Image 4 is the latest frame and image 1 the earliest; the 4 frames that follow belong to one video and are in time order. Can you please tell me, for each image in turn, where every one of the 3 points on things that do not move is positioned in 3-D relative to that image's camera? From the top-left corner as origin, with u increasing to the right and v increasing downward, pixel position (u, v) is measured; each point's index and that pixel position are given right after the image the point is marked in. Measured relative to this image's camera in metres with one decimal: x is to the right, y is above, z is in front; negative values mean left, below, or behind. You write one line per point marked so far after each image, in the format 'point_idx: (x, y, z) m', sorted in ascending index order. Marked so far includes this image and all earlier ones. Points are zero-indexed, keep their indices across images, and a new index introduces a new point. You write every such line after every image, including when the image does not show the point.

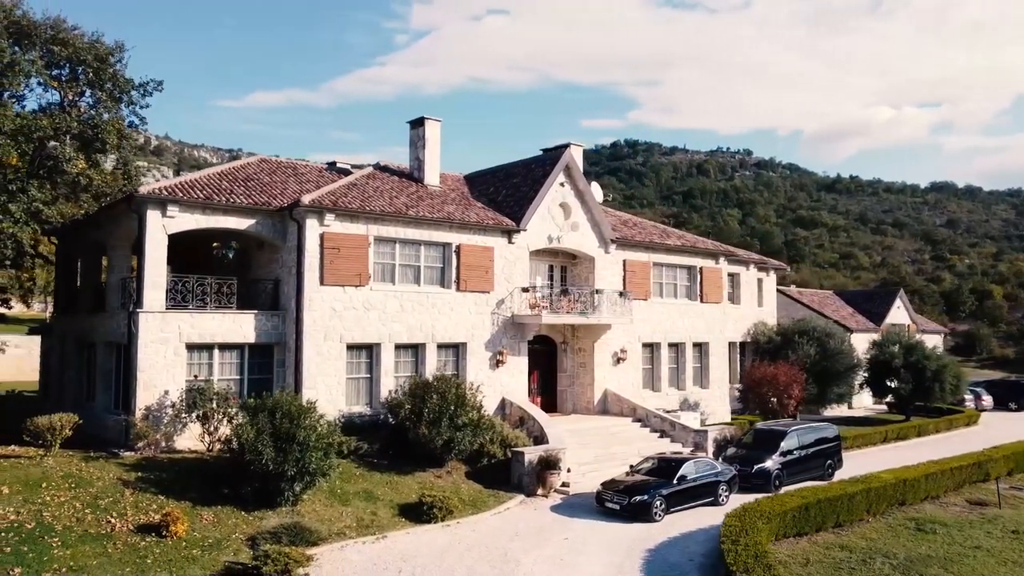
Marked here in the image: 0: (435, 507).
0: (-1.9, -5.3, +18.1) m
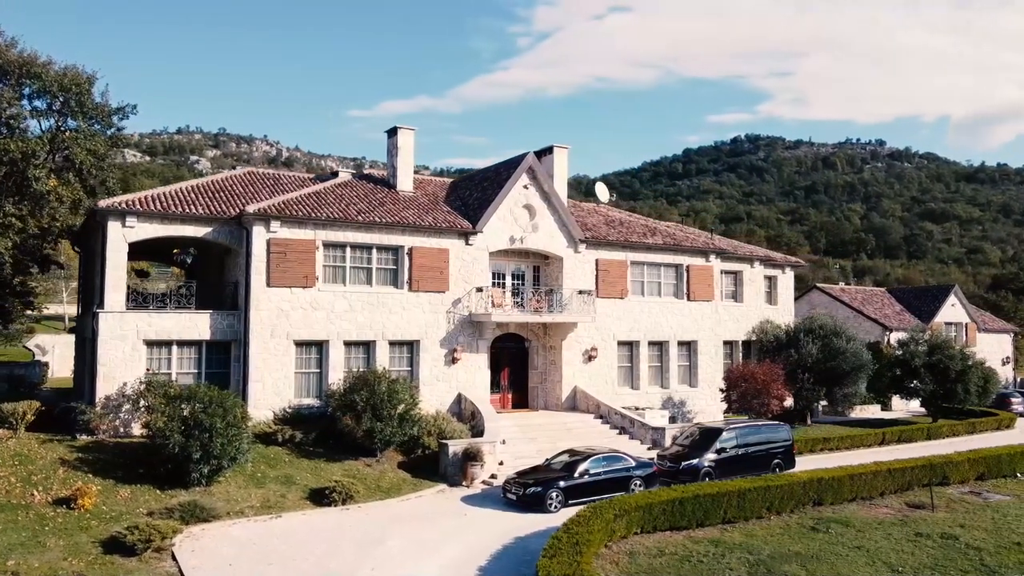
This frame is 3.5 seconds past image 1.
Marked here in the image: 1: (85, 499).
0: (-4.6, -5.3, +19.4) m
1: (-9.8, -4.8, +17.0) m
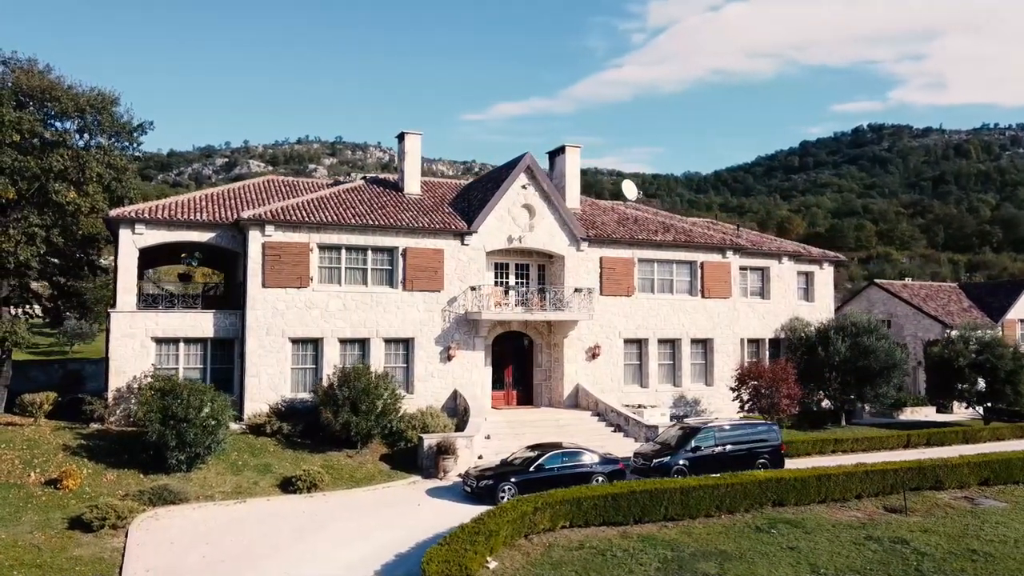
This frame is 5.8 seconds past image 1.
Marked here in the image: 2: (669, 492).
0: (-5.8, -5.3, +20.6) m
1: (-11.2, -4.9, +18.9) m
2: (+3.8, -4.9, +18.1) m
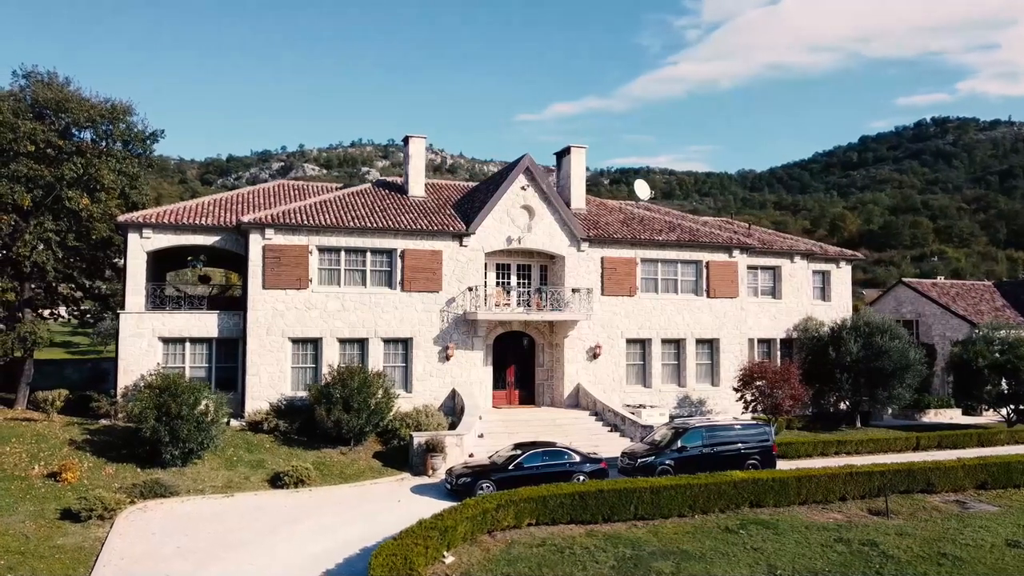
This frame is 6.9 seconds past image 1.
0: (-6.3, -5.3, +21.2) m
1: (-11.9, -4.9, +19.9) m
2: (+3.1, -5.0, +18.1) m
